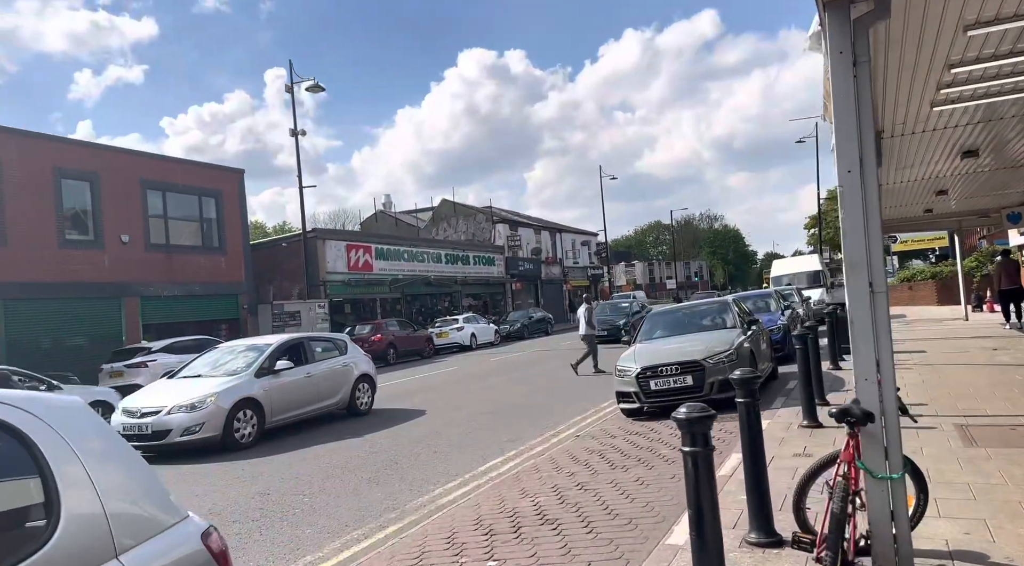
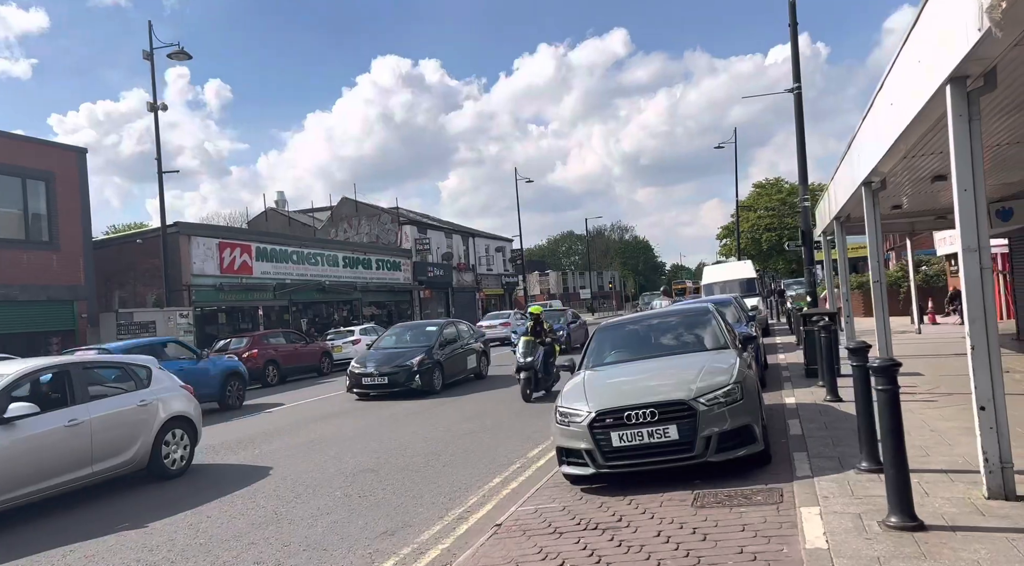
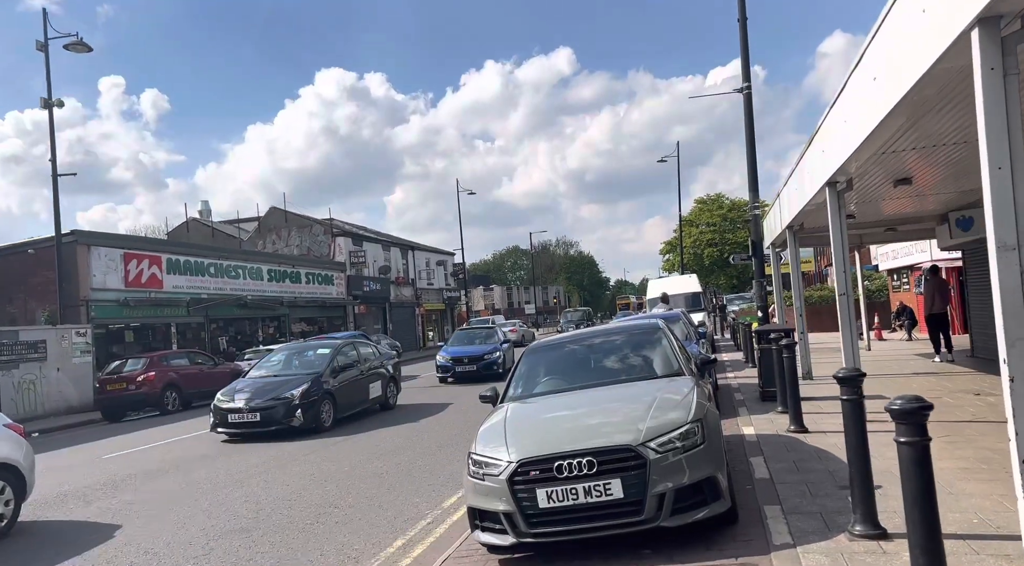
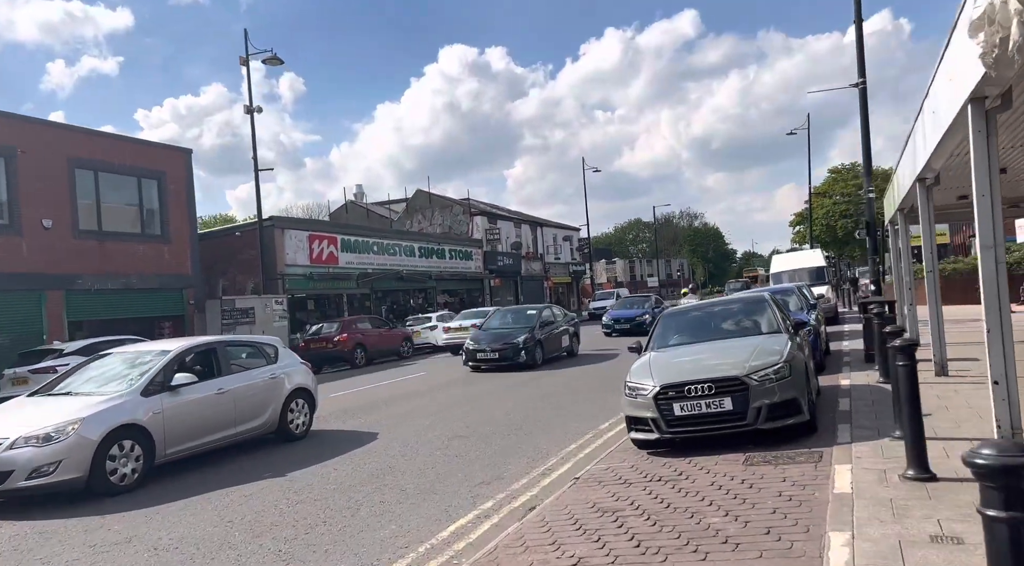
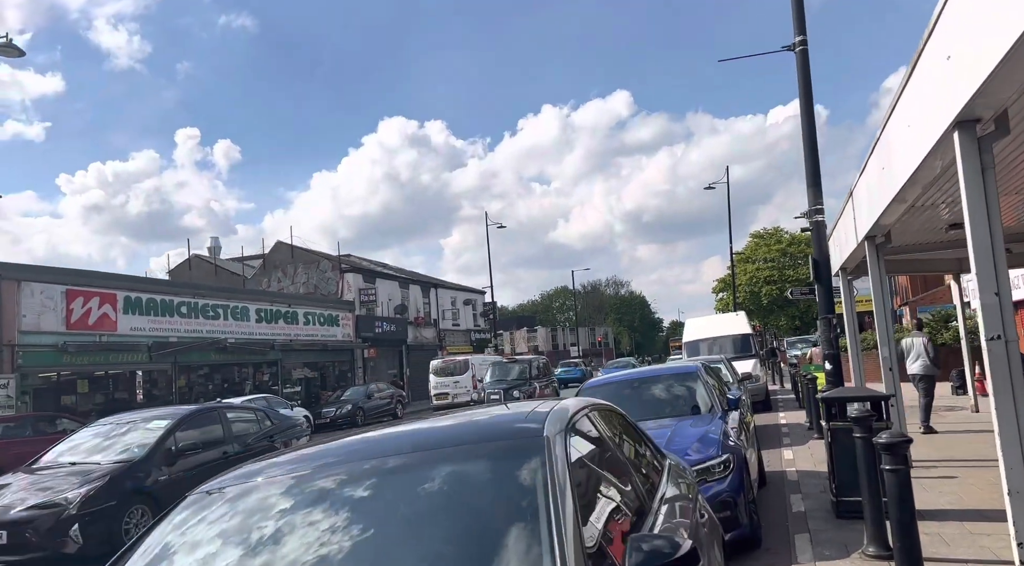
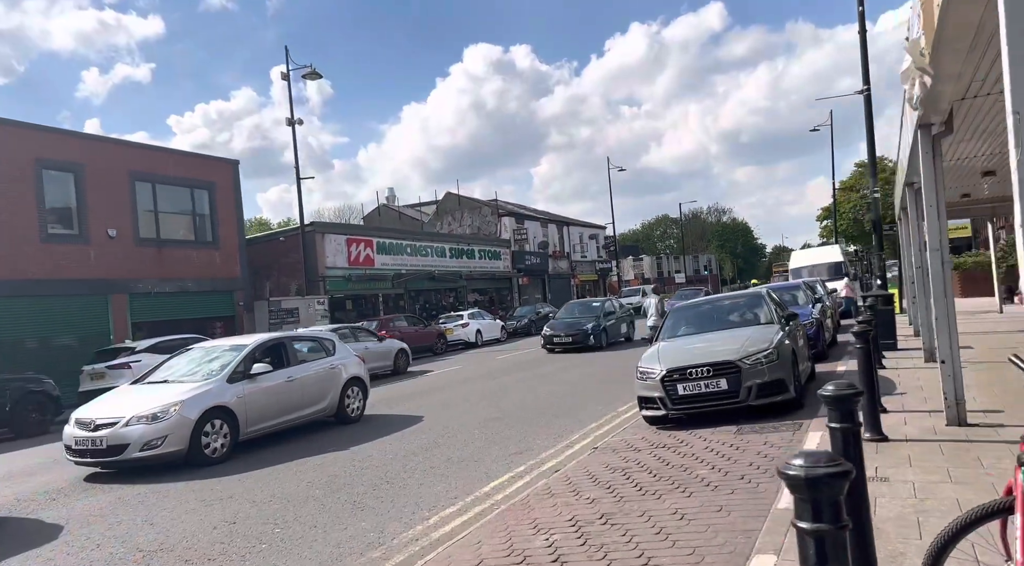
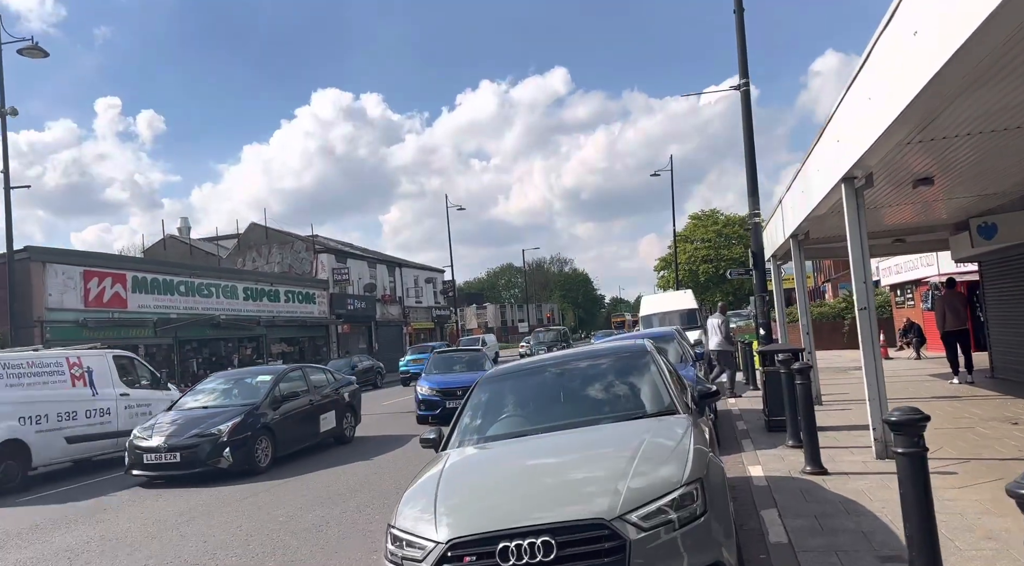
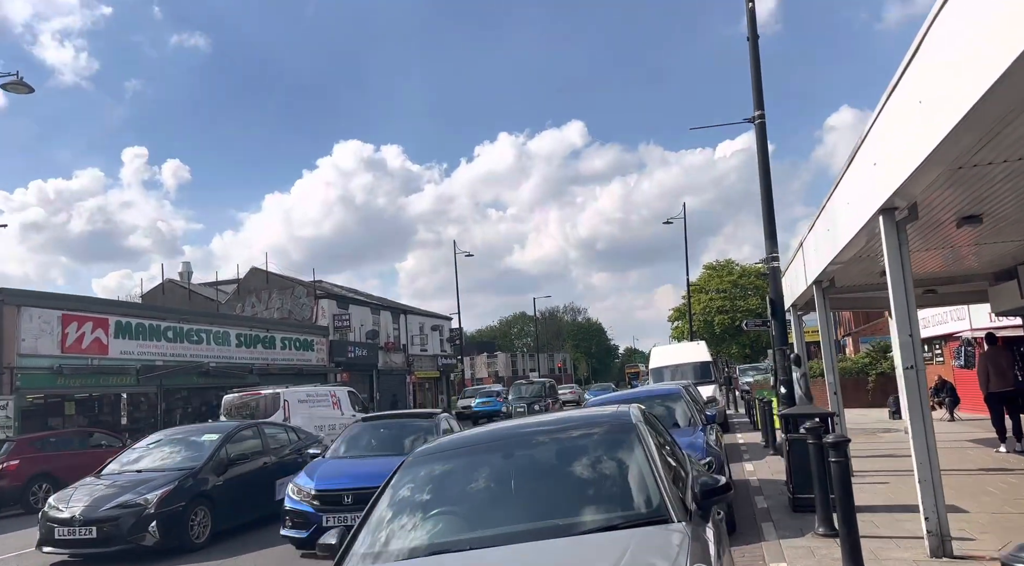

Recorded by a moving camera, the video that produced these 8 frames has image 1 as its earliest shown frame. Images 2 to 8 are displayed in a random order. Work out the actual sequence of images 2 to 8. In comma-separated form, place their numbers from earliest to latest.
6, 4, 2, 3, 7, 8, 5
